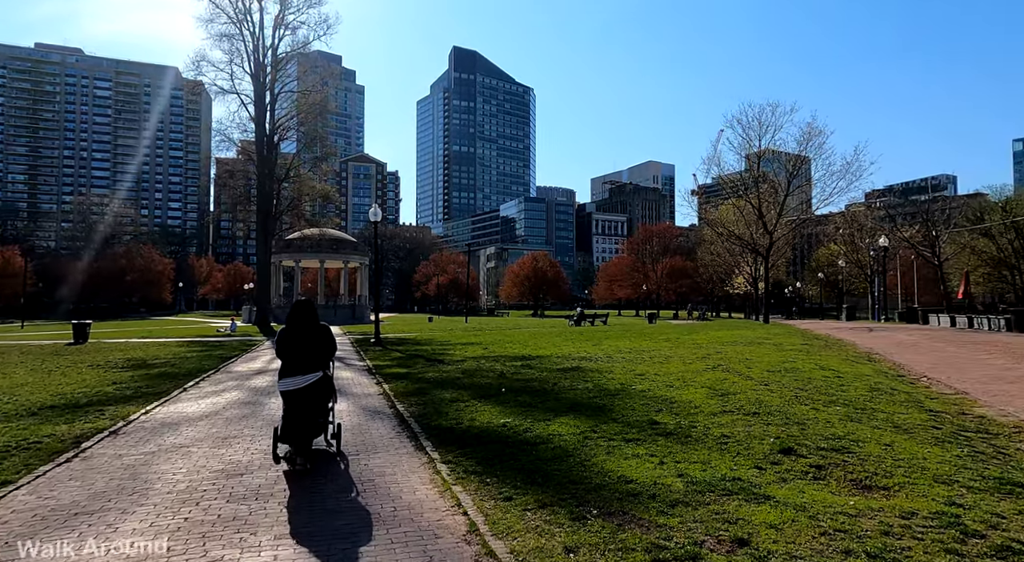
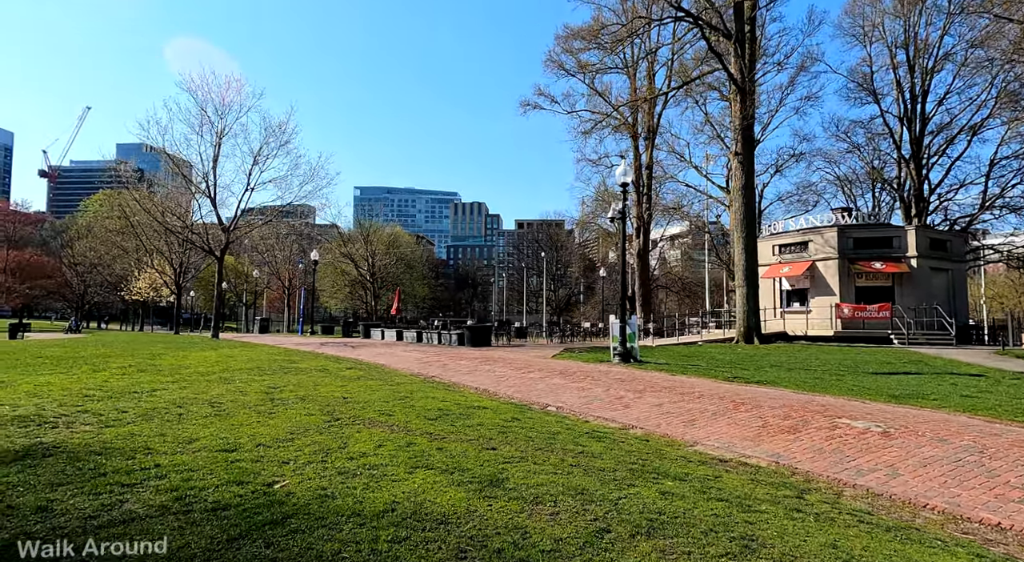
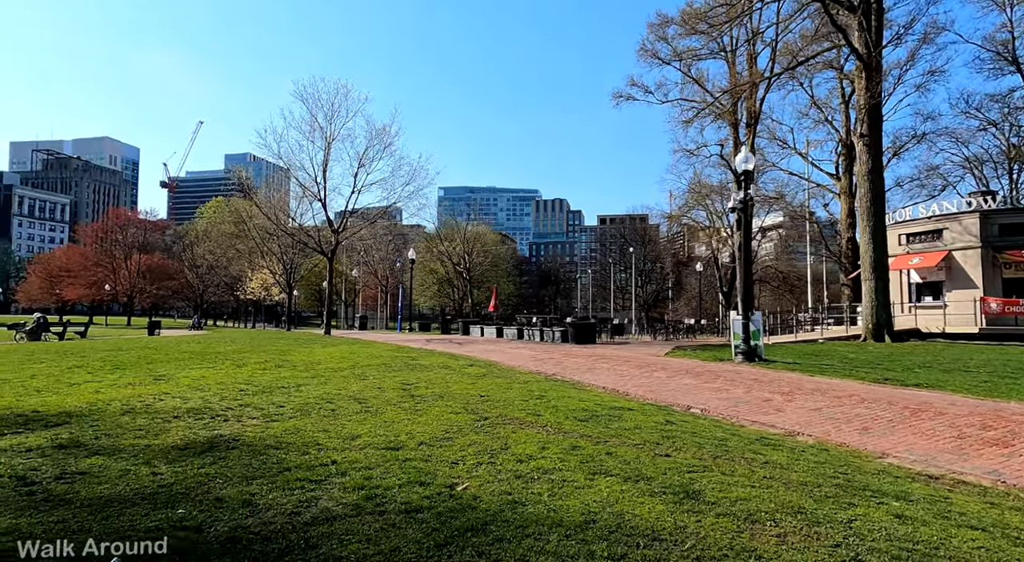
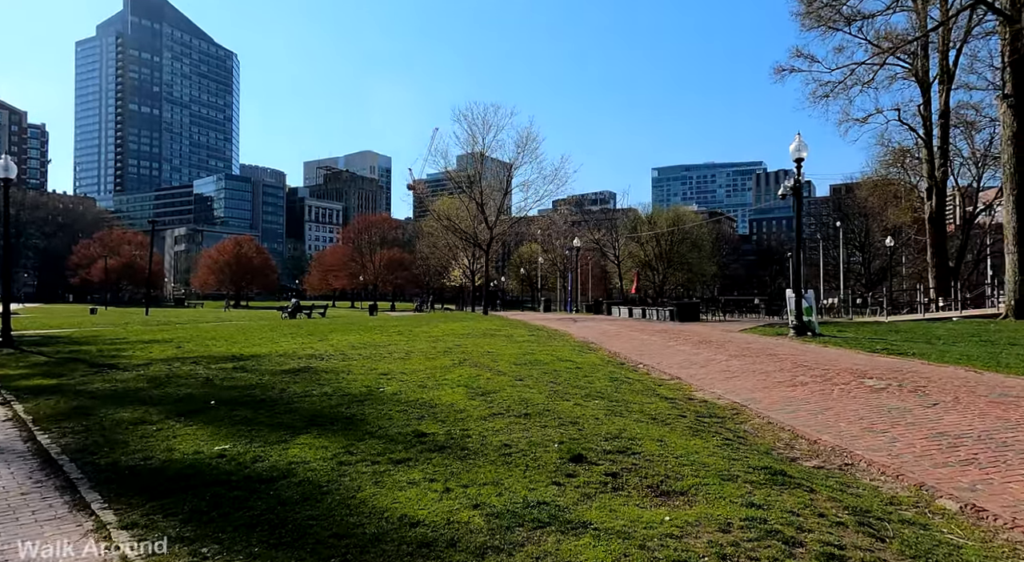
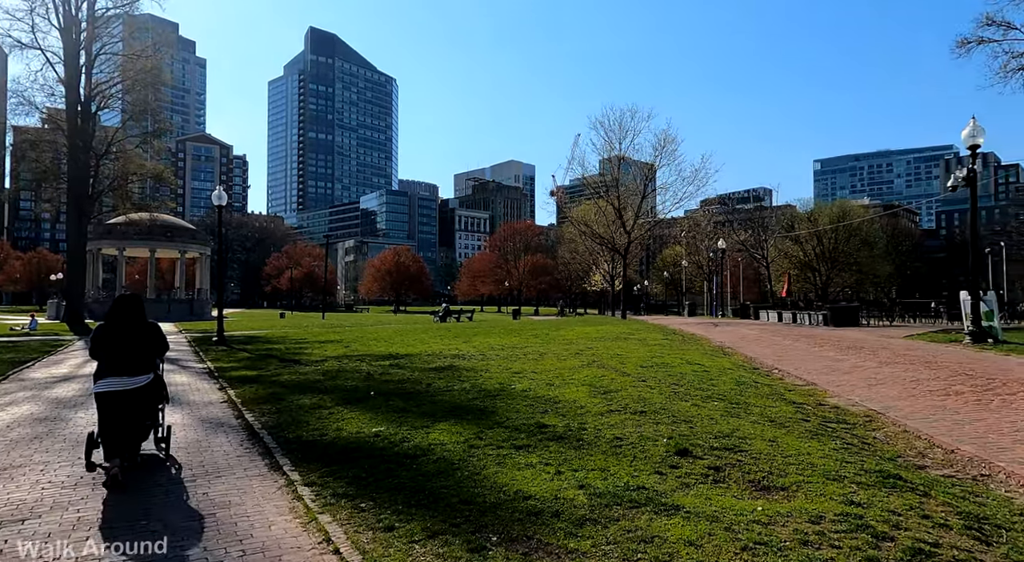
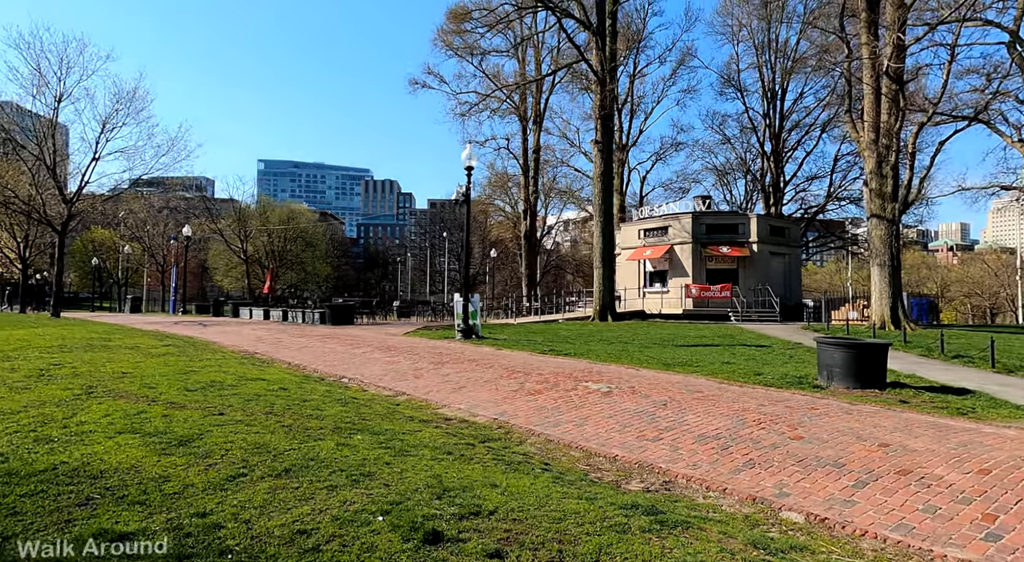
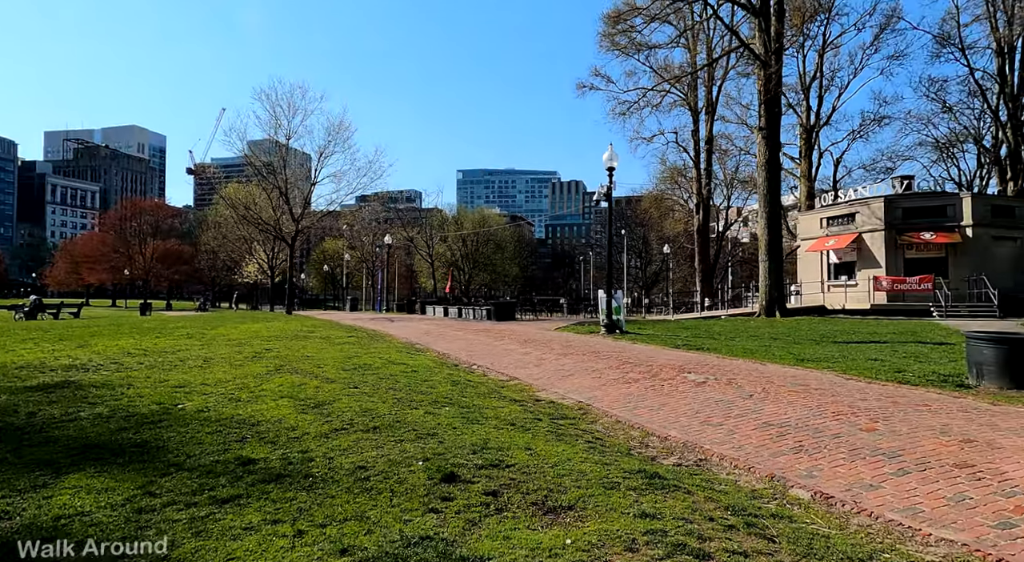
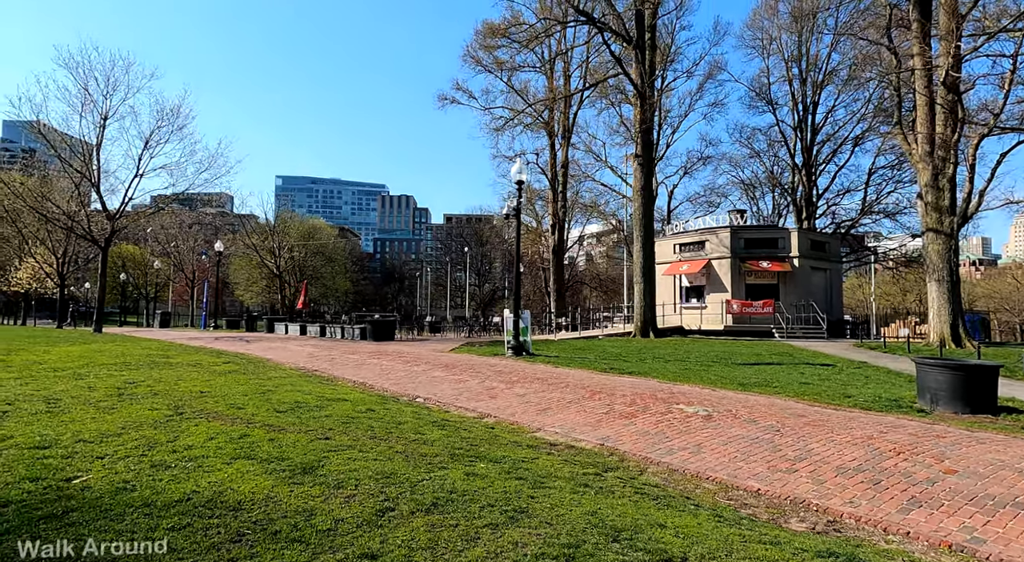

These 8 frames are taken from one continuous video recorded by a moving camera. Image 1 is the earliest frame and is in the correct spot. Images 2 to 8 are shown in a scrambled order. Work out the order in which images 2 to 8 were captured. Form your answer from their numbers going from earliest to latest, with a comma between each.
5, 4, 7, 6, 8, 2, 3
